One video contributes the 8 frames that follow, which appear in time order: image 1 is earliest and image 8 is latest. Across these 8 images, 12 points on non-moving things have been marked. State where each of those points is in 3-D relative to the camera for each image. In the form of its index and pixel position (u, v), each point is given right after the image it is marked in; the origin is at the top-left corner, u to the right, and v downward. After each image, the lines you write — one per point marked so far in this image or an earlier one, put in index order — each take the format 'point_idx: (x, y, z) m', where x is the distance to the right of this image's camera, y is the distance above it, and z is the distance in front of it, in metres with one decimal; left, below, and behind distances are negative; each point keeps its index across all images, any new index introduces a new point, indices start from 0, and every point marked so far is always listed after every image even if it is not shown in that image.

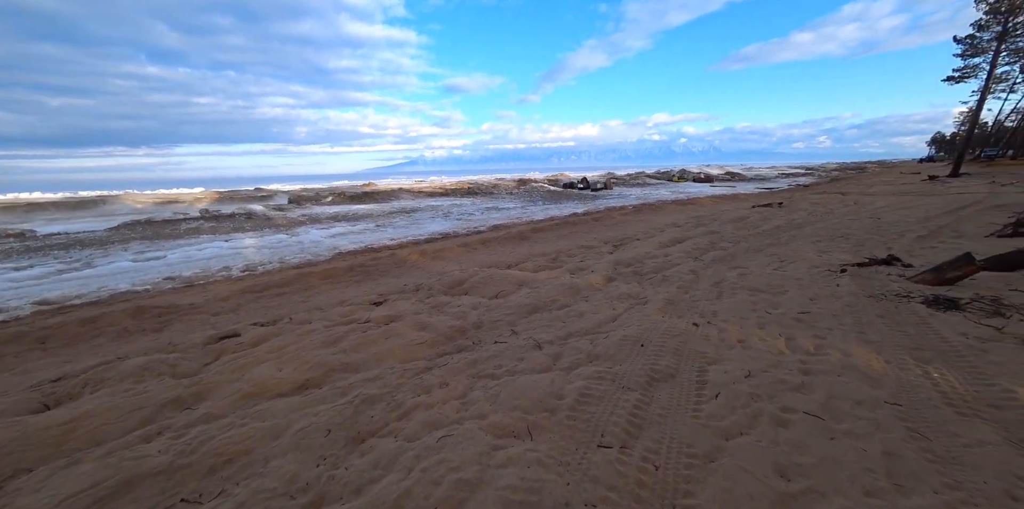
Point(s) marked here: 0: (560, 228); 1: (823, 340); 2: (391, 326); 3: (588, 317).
0: (+1.9, +1.0, +14.8) m
1: (+2.8, -0.8, +3.4) m
2: (-1.5, -0.9, +4.7) m
3: (+0.9, -0.8, +4.5) m
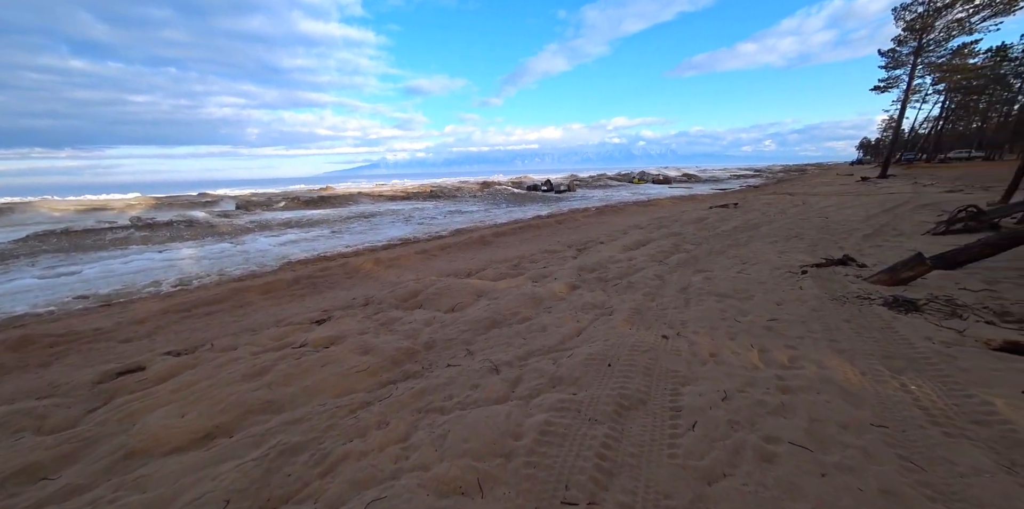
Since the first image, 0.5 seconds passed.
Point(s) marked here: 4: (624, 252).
0: (+0.5, +0.9, +14.5) m
1: (+2.5, -0.8, +3.2) m
2: (-2.0, -1.1, +4.1) m
3: (+0.4, -0.9, +4.2) m
4: (+2.3, 0.0, +7.7) m
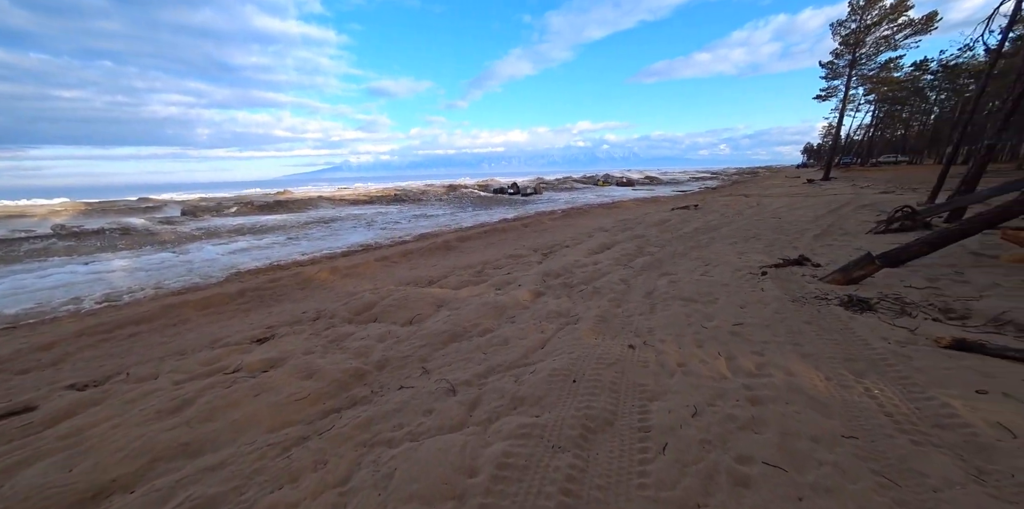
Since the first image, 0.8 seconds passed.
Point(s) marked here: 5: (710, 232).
0: (-0.9, +0.7, +14.3) m
1: (+2.1, -0.9, +3.1) m
2: (-2.4, -1.2, +3.7) m
3: (0.0, -1.0, +3.9) m
4: (+1.6, -0.1, +7.7) m
5: (+5.1, +0.6, +9.5) m
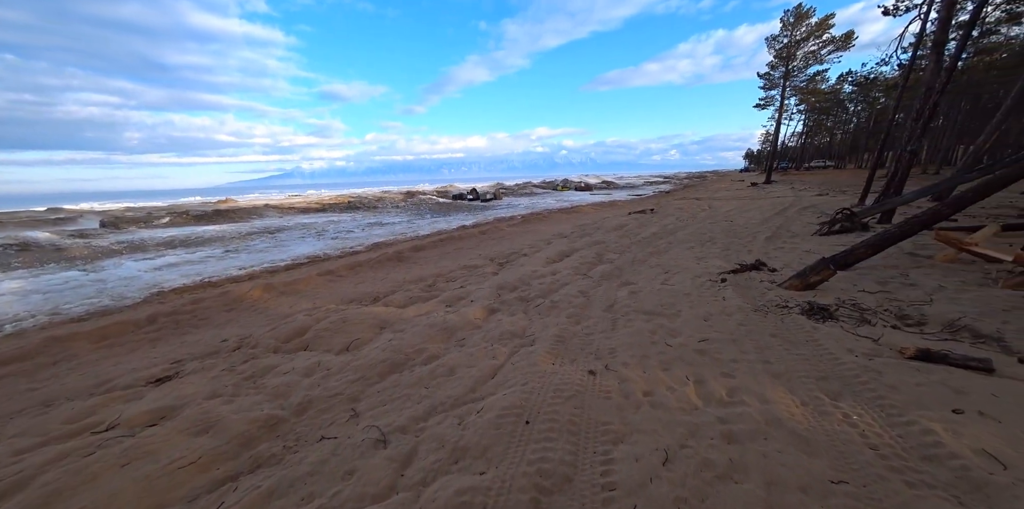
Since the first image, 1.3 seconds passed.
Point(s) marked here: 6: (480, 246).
0: (-2.4, +0.4, +13.6) m
1: (+1.7, -1.0, +2.9) m
2: (-2.9, -1.4, +2.9) m
3: (-0.5, -1.1, +3.4) m
4: (+0.7, -0.2, +7.3) m
5: (+4.0, +0.5, +9.5) m
6: (-1.0, +0.3, +12.0) m
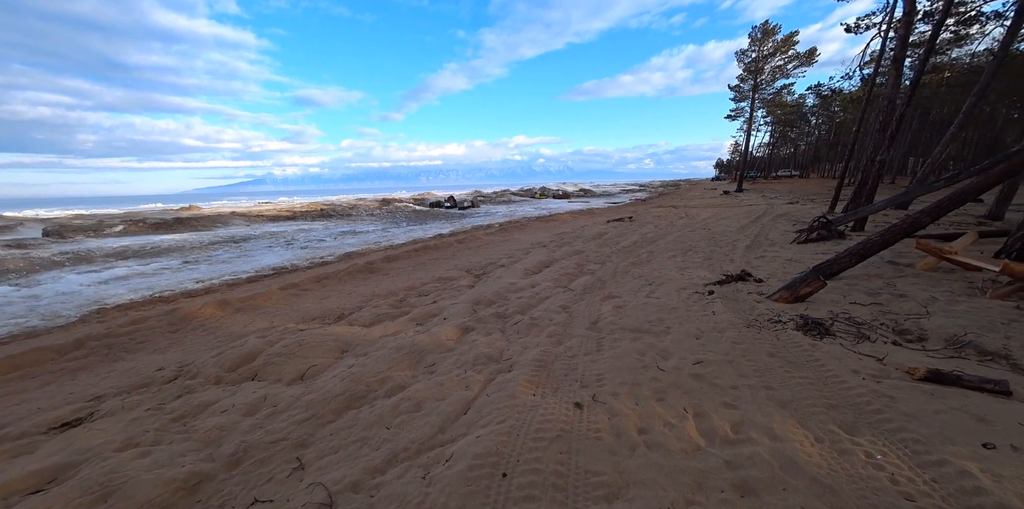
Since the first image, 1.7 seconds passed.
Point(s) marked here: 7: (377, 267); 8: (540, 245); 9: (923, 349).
0: (-3.2, 0.0, +13.1) m
1: (+1.5, -1.1, +2.5) m
2: (-3.0, -1.6, +2.3) m
3: (-0.7, -1.3, +3.0) m
4: (+0.3, -0.4, +6.9) m
5: (+3.4, +0.2, +9.3) m
6: (-1.7, -0.1, +11.6) m
7: (-4.0, -0.4, +11.1) m
8: (+0.9, +0.3, +11.4) m
9: (+3.5, -0.8, +3.2) m
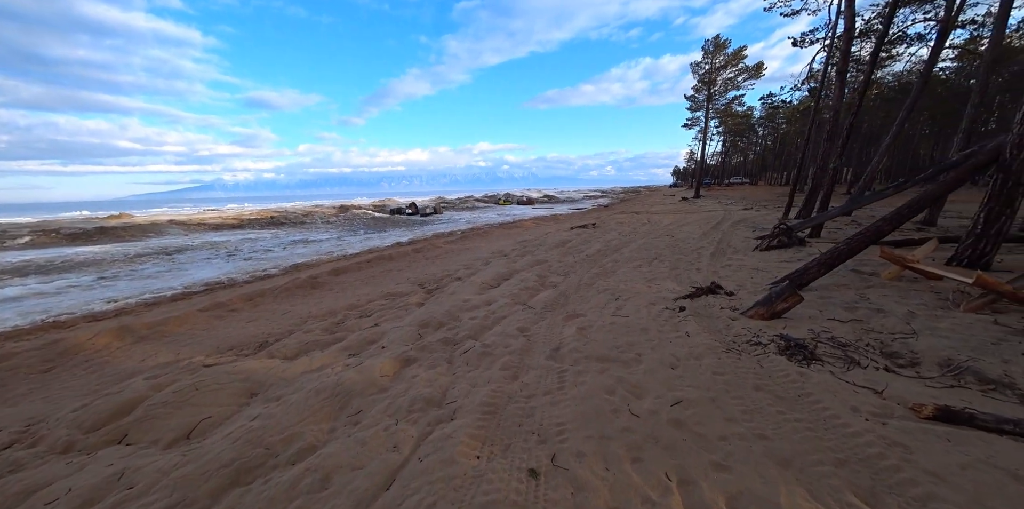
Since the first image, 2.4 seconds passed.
0: (-4.5, -0.4, +12.1) m
1: (+1.2, -1.2, +2.0) m
2: (-3.3, -1.7, +1.4) m
3: (-1.0, -1.4, +2.2) m
4: (-0.5, -0.7, +6.3) m
5: (+2.4, 0.0, +8.9) m
6: (-2.9, -0.4, +10.7) m
7: (-5.2, -0.7, +10.0) m
8: (-0.3, 0.0, +10.8) m
9: (+3.1, -0.9, +2.8) m
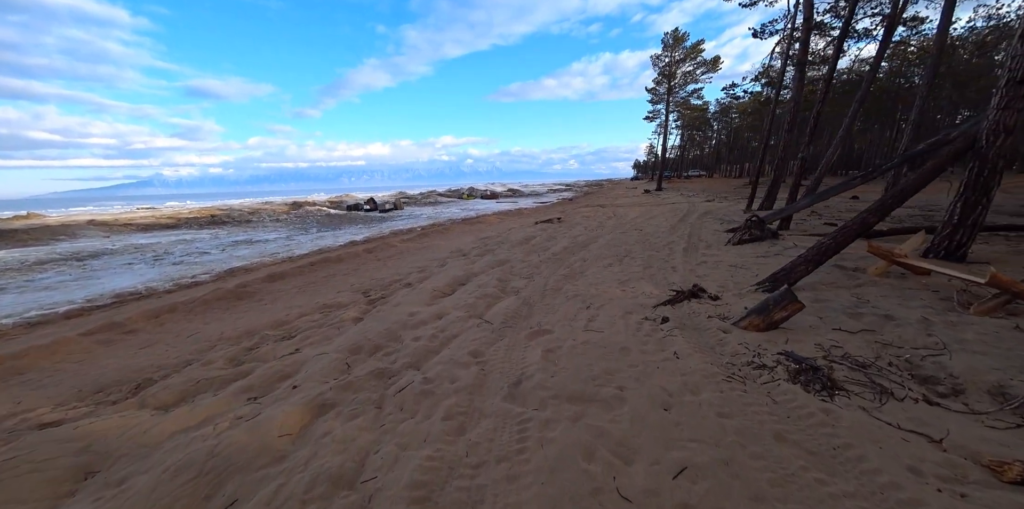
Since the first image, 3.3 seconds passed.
0: (-5.6, -0.4, +10.8) m
1: (+0.9, -1.3, +1.2) m
2: (-3.5, -1.9, +0.2) m
3: (-1.3, -1.5, +1.3) m
4: (-1.1, -0.7, +5.3) m
5: (+1.5, +0.1, +8.2) m
6: (-3.9, -0.4, +9.5) m
7: (-6.1, -0.8, +8.7) m
8: (-1.3, 0.0, +9.9) m
9: (+2.8, -0.9, +2.2) m
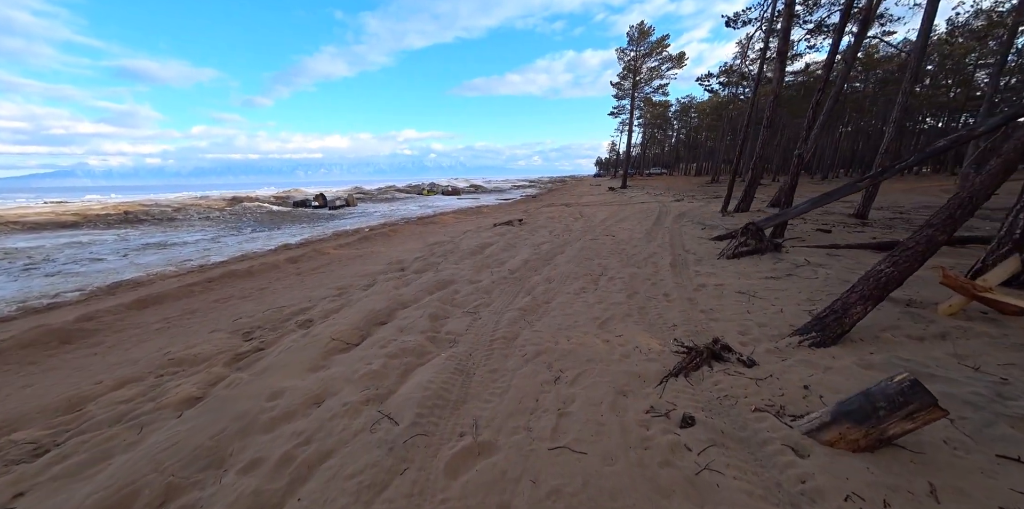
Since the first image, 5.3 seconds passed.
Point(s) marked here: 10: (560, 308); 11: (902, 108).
0: (-6.8, -0.8, +8.4) m
1: (+0.7, -1.7, -0.5) m
2: (-3.6, -2.4, -1.9) m
3: (-1.5, -1.9, -0.6) m
4: (-1.7, -1.1, +3.4) m
5: (+0.6, -0.2, +6.5) m
6: (-4.9, -0.8, +7.3) m
7: (-7.0, -1.2, +6.3) m
8: (-2.4, -0.3, +7.9) m
9: (+2.4, -1.3, +0.7) m
10: (+0.6, -0.6, +4.6) m
11: (+11.8, +4.5, +11.3) m
